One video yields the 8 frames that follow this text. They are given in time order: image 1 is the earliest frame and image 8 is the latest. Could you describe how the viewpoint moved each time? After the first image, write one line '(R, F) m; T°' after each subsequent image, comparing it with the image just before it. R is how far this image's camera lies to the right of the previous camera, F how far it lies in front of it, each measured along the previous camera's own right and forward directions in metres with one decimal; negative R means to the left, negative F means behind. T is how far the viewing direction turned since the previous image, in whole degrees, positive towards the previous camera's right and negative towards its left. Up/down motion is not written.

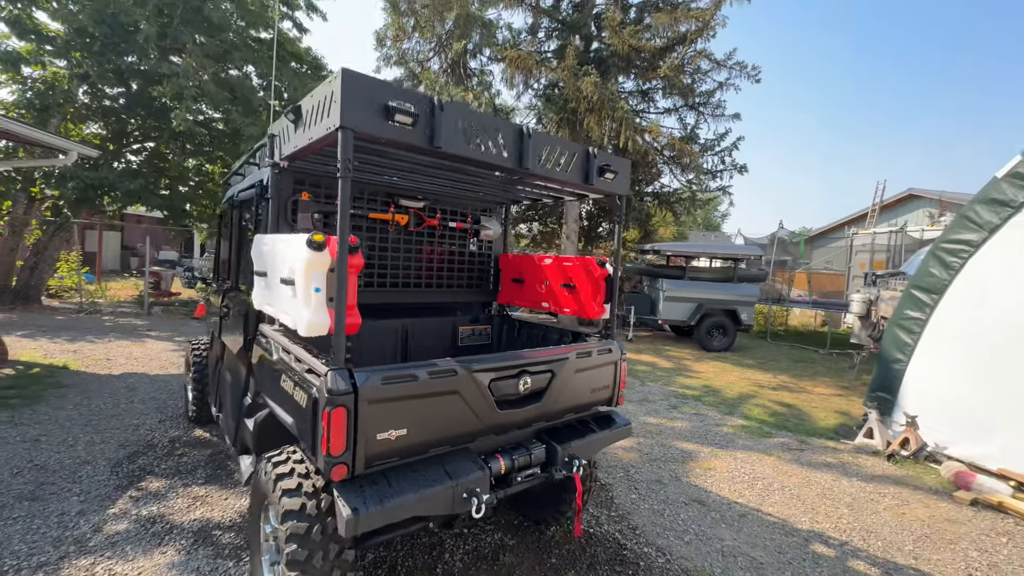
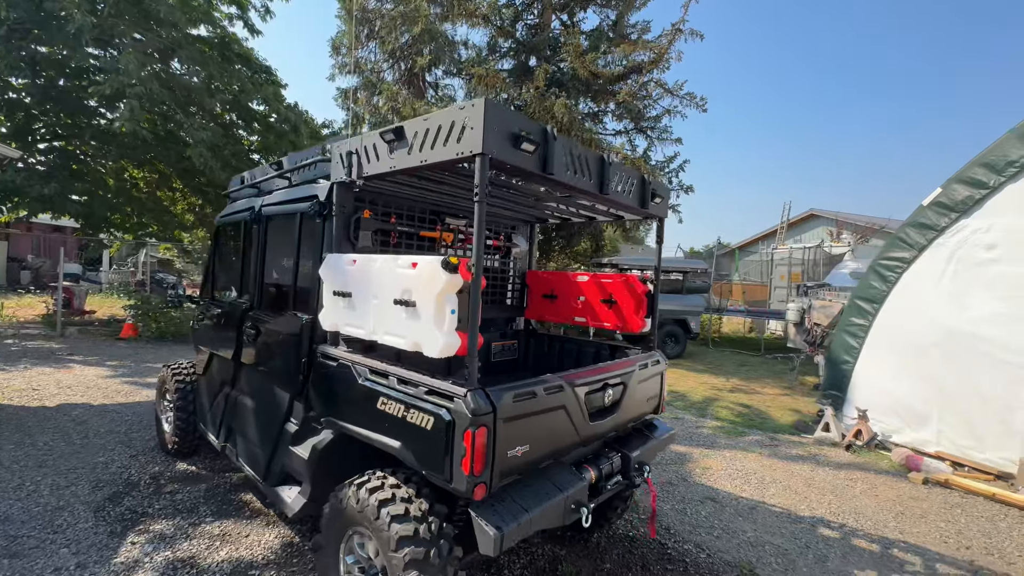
(-0.8, 0.0) m; +9°
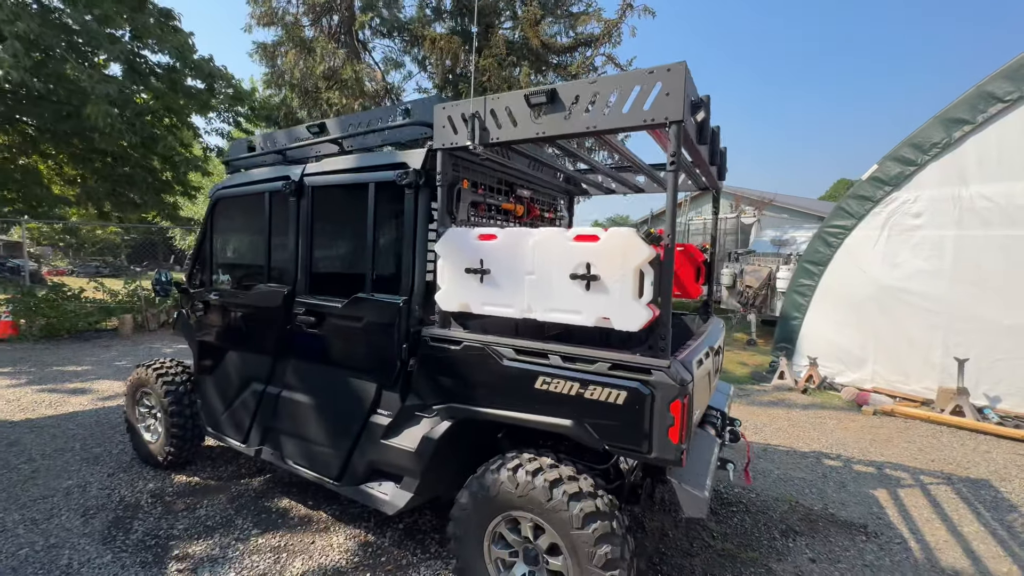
(-1.1, +0.2) m; +12°
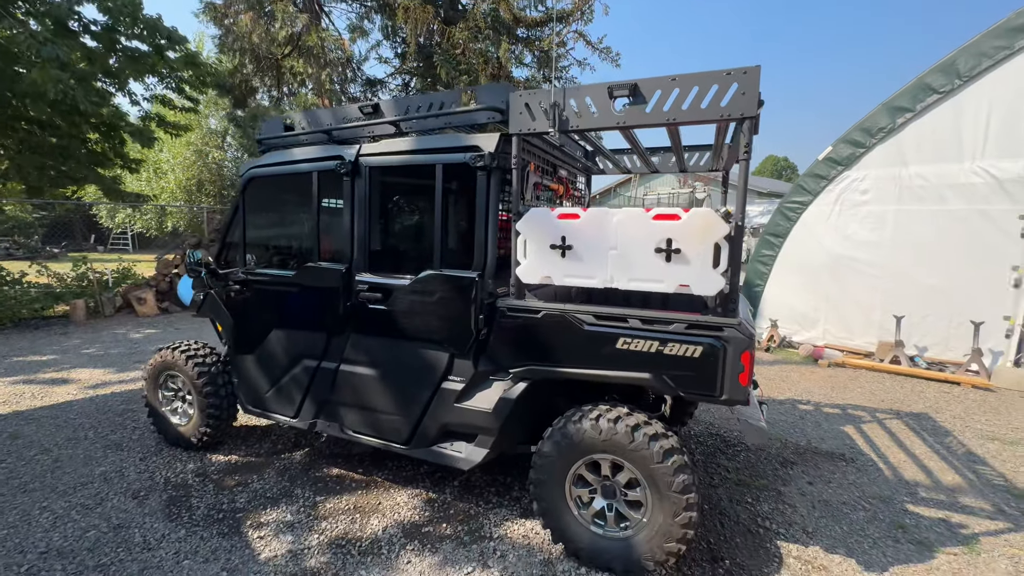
(-0.7, -0.2) m; +7°
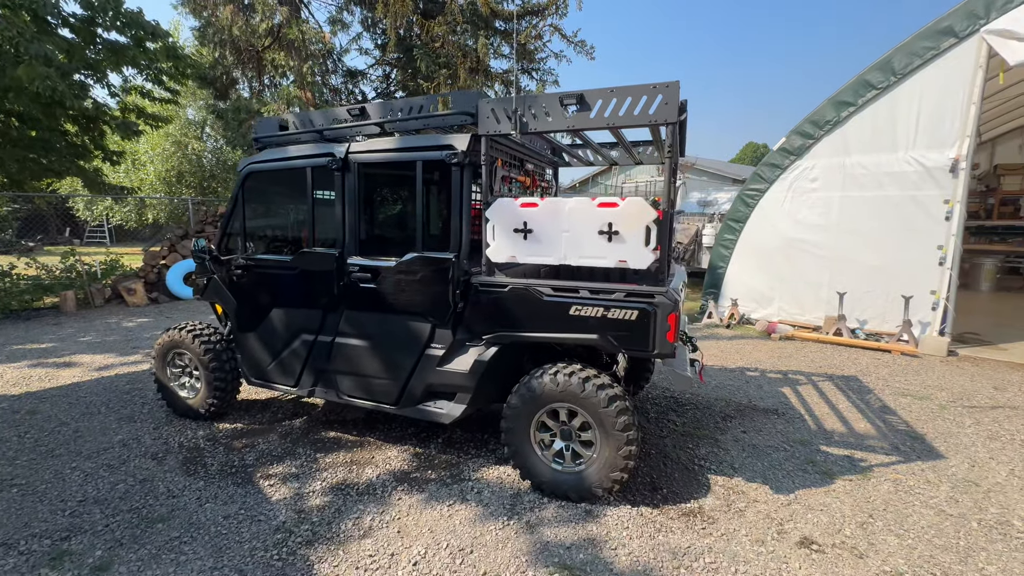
(+0.1, -0.5) m; +2°
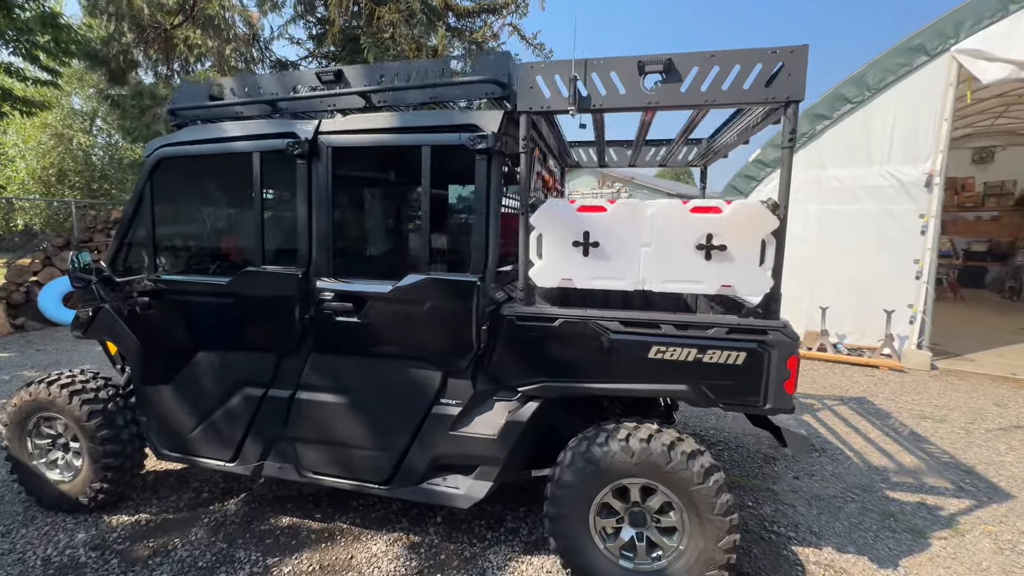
(-0.6, +0.8) m; +9°
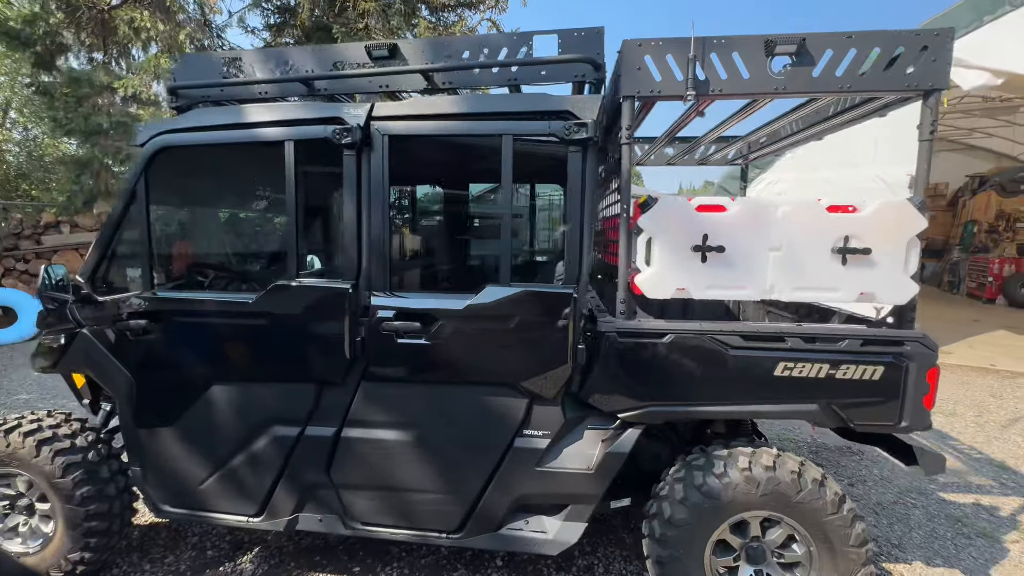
(-0.6, +0.3) m; +6°
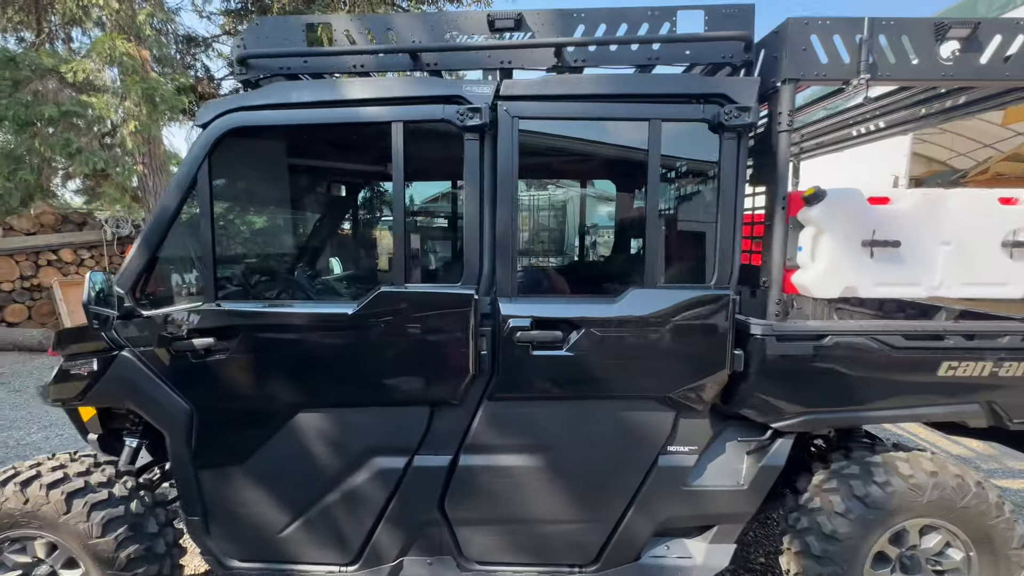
(-0.8, +0.3) m; +6°
